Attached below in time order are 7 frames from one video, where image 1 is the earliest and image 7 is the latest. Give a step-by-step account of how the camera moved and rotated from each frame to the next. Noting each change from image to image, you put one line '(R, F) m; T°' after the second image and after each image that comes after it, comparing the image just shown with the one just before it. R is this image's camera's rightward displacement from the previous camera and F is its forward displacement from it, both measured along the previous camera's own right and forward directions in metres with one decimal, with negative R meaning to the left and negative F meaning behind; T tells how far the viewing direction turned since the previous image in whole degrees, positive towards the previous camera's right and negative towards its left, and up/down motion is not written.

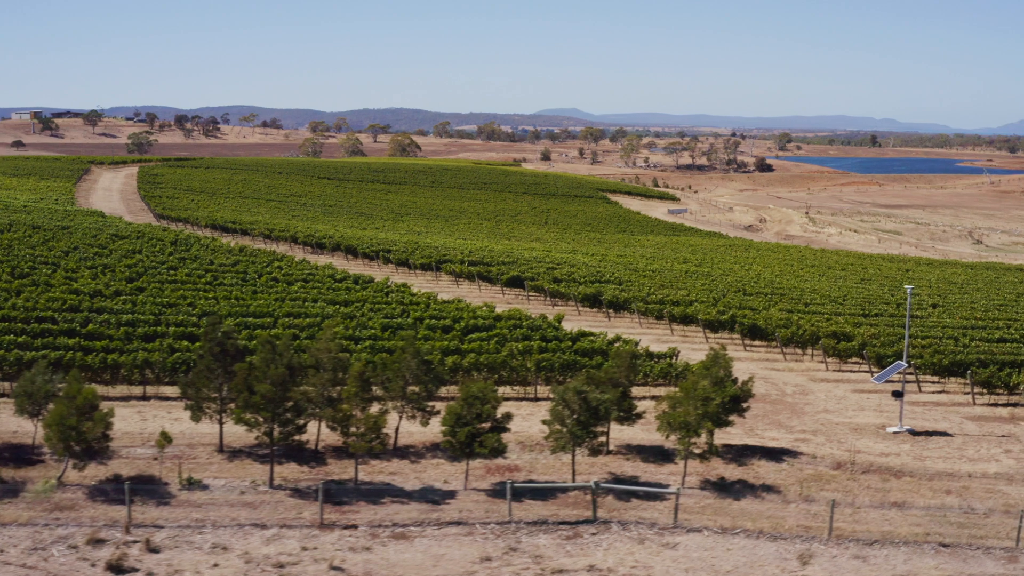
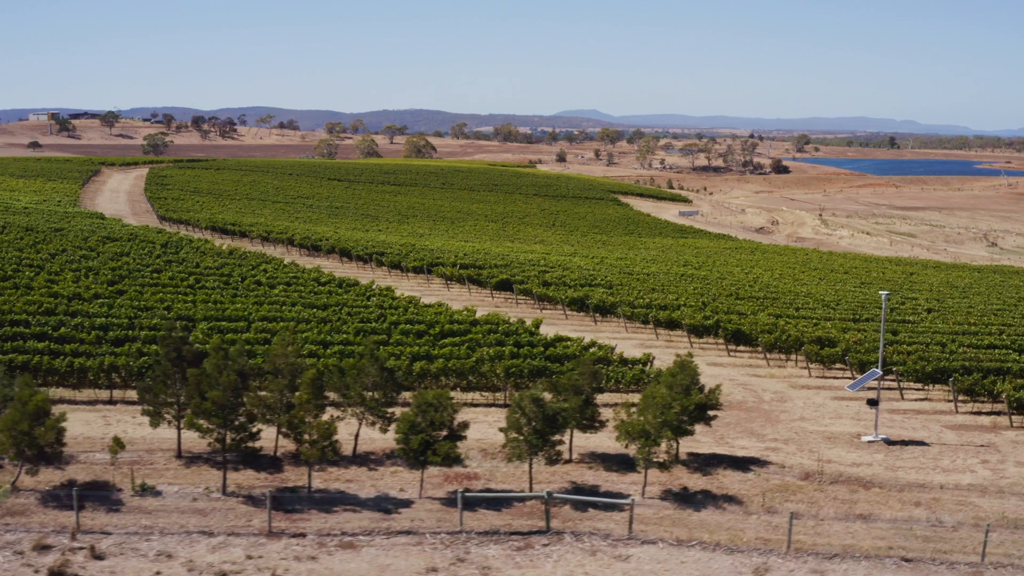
(+1.6, +0.5) m; -2°
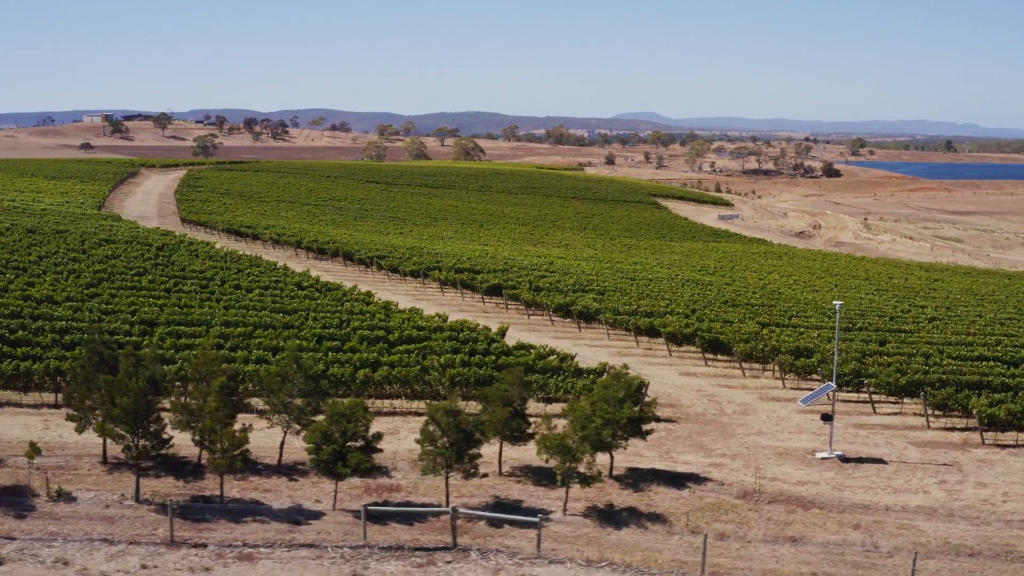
(+3.4, +1.0) m; -4°
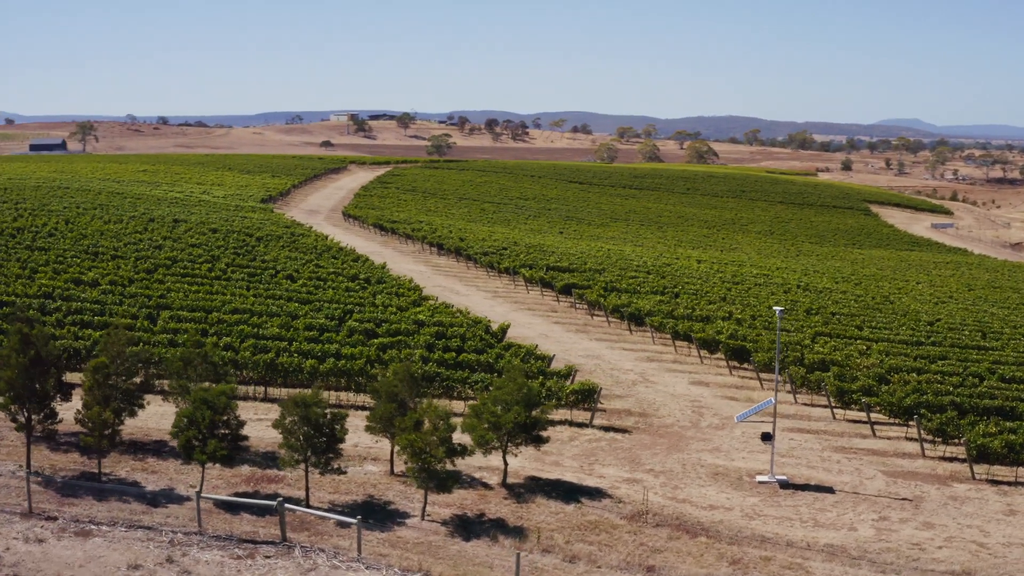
(+8.6, +2.9) m; -15°
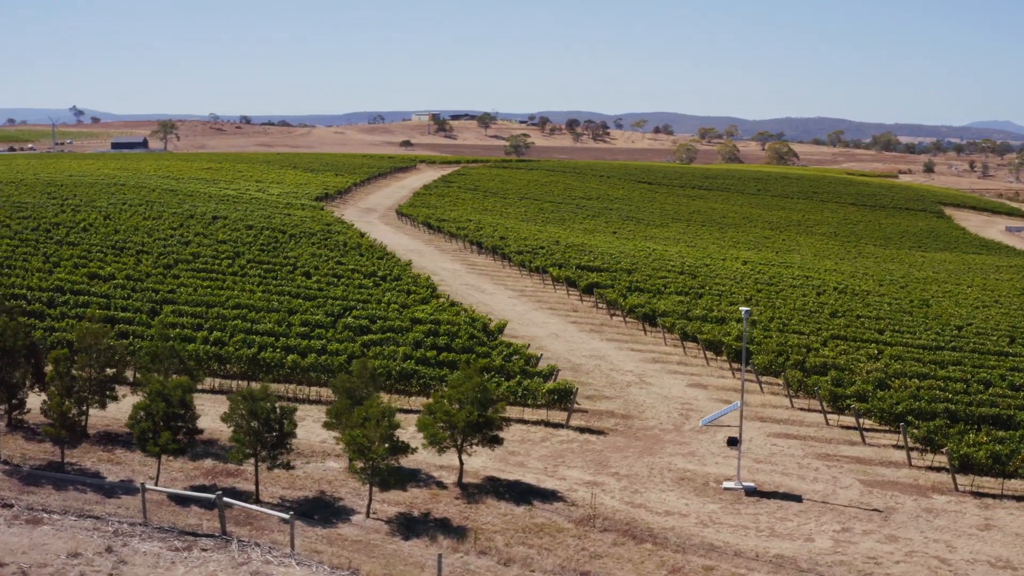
(+2.9, +0.7) m; -5°
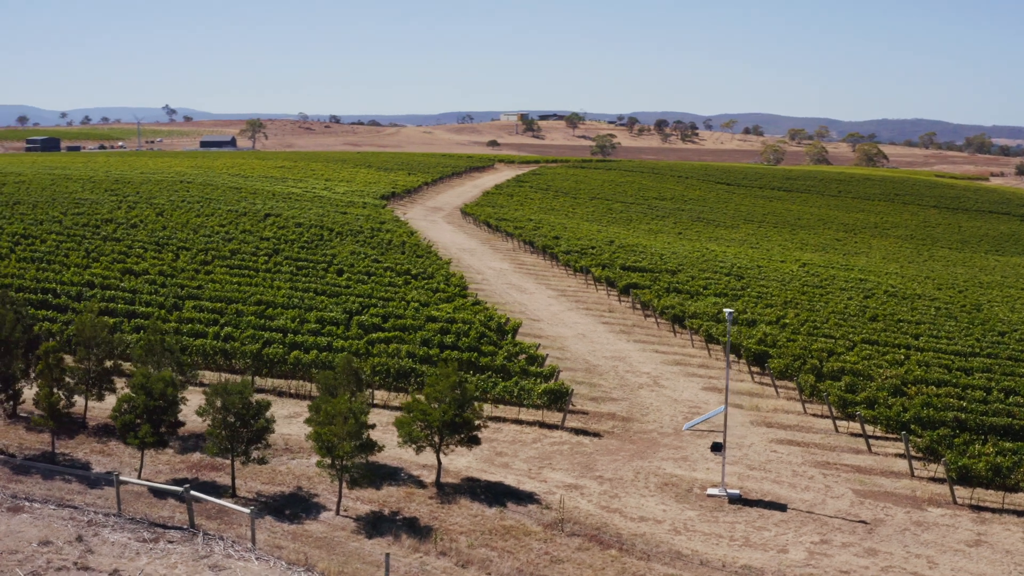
(+2.5, +0.6) m; -5°
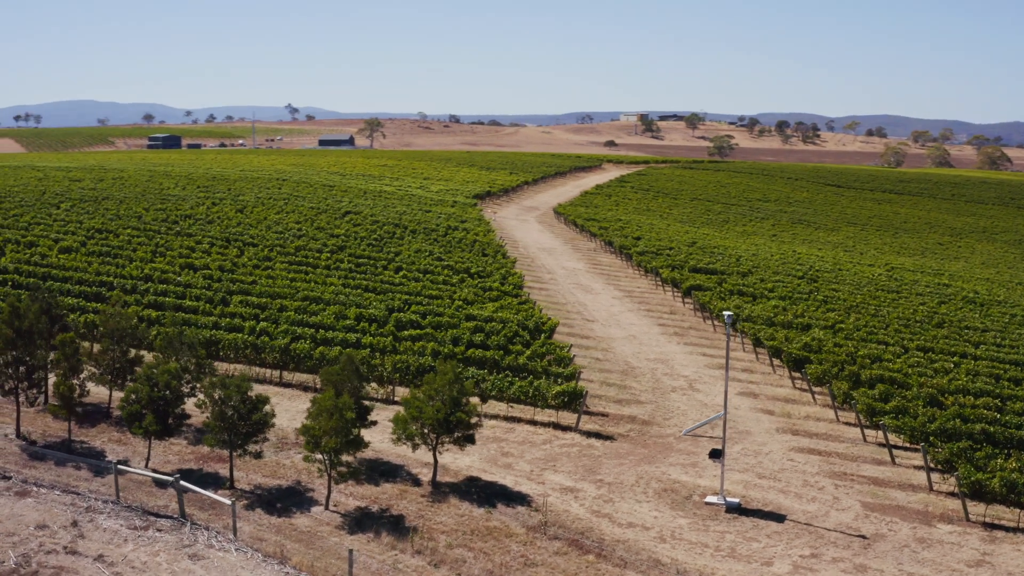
(+2.7, +0.6) m; -6°
